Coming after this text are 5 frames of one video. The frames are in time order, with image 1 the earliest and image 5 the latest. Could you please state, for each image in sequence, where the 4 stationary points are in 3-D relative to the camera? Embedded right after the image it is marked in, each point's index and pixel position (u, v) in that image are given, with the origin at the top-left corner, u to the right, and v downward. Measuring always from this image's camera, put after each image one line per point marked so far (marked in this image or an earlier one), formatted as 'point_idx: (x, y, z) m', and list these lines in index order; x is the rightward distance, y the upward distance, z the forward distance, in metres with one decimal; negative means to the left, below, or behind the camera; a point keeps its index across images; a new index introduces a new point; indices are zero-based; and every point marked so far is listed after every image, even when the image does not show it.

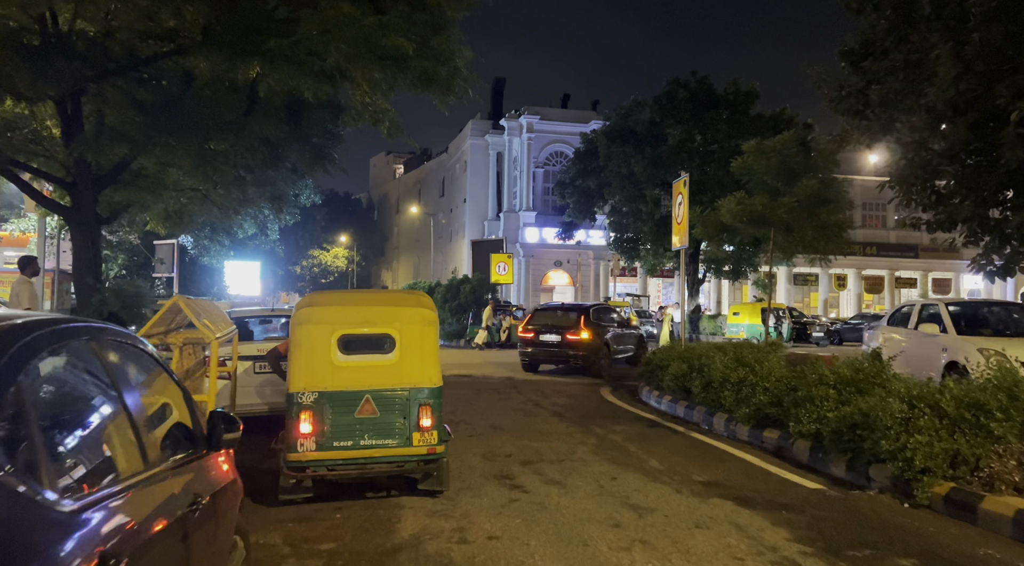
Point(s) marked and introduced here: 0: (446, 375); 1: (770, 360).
0: (-1.3, -1.8, +16.2) m
1: (+3.1, -0.9, +9.9) m
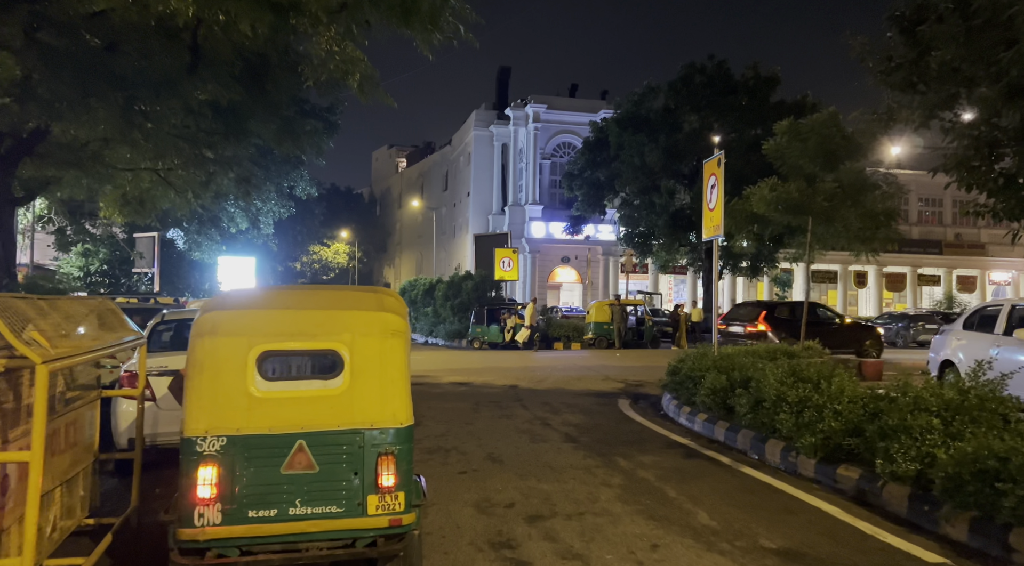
0: (-1.3, -1.7, +14.3) m
1: (+3.1, -0.9, +7.9) m
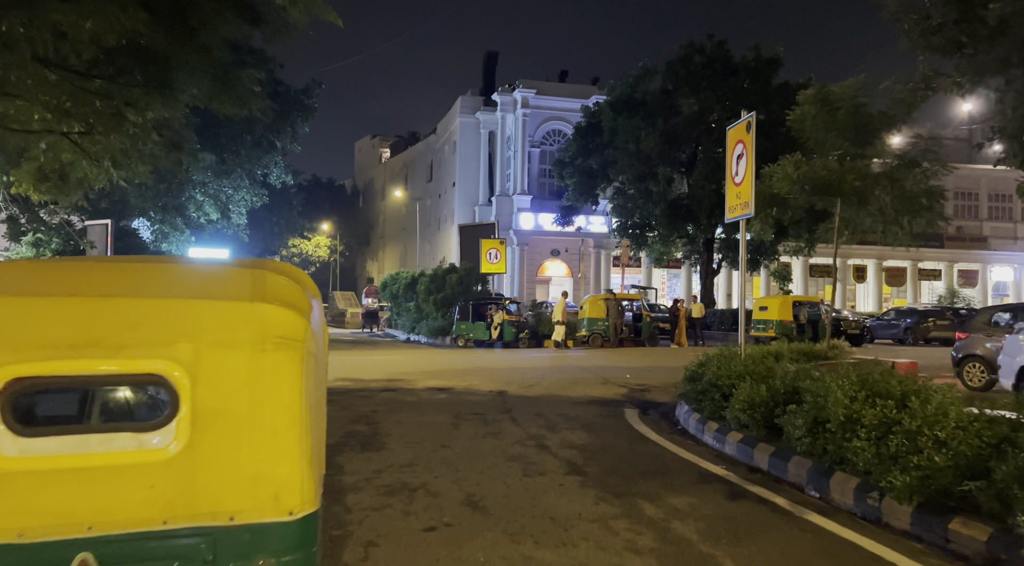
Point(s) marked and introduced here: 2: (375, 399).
0: (-1.4, -1.6, +12.3) m
1: (+3.0, -0.8, +6.0) m
2: (-1.9, -1.6, +11.3) m
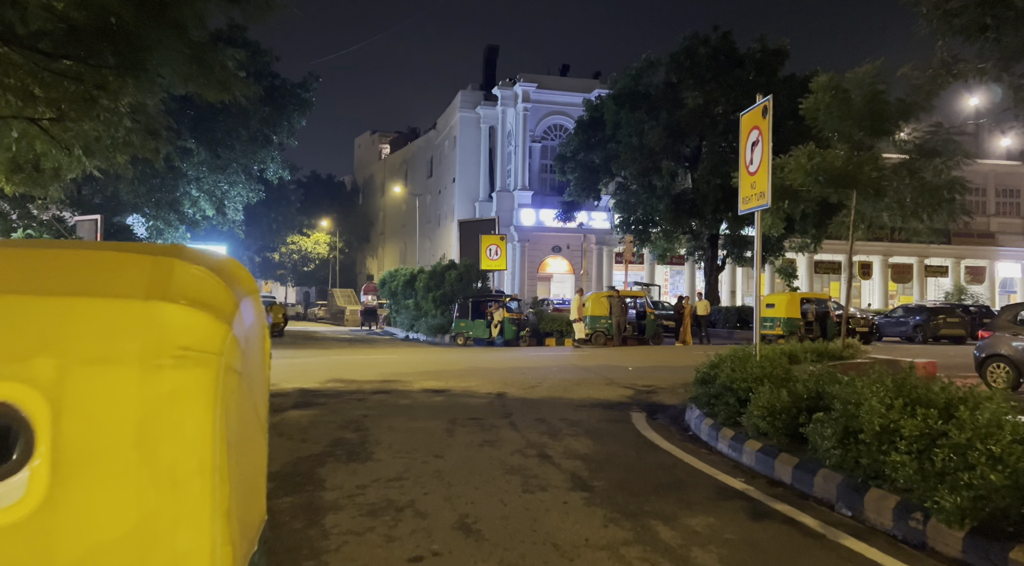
0: (-1.4, -1.5, +11.7) m
1: (+3.0, -0.7, +5.4) m
2: (-1.9, -1.5, +10.7) m
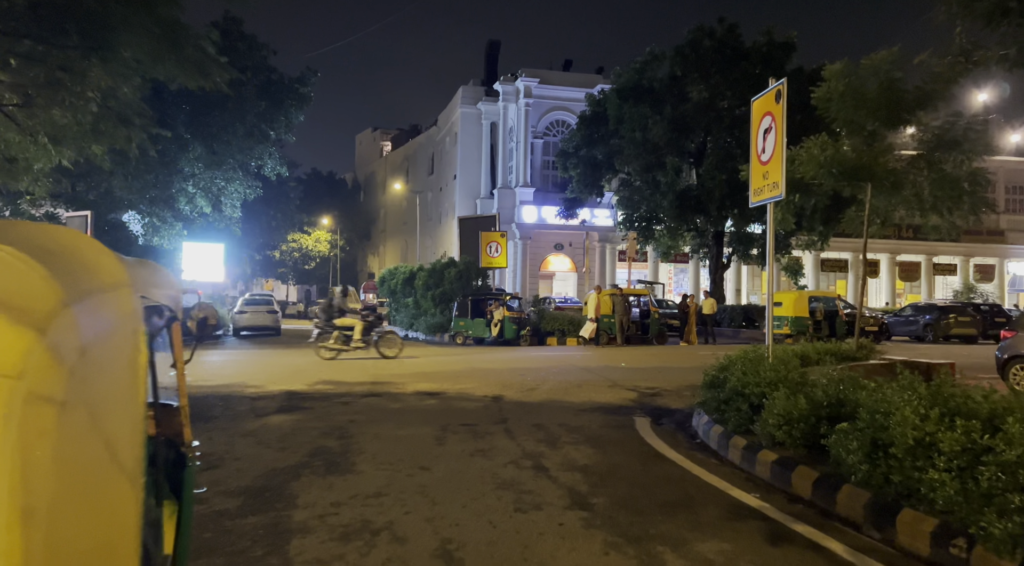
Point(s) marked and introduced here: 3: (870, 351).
0: (-1.5, -1.5, +11.1) m
1: (+2.9, -0.7, +4.8) m
2: (-1.9, -1.5, +10.1) m
3: (+5.7, -1.1, +13.4) m
